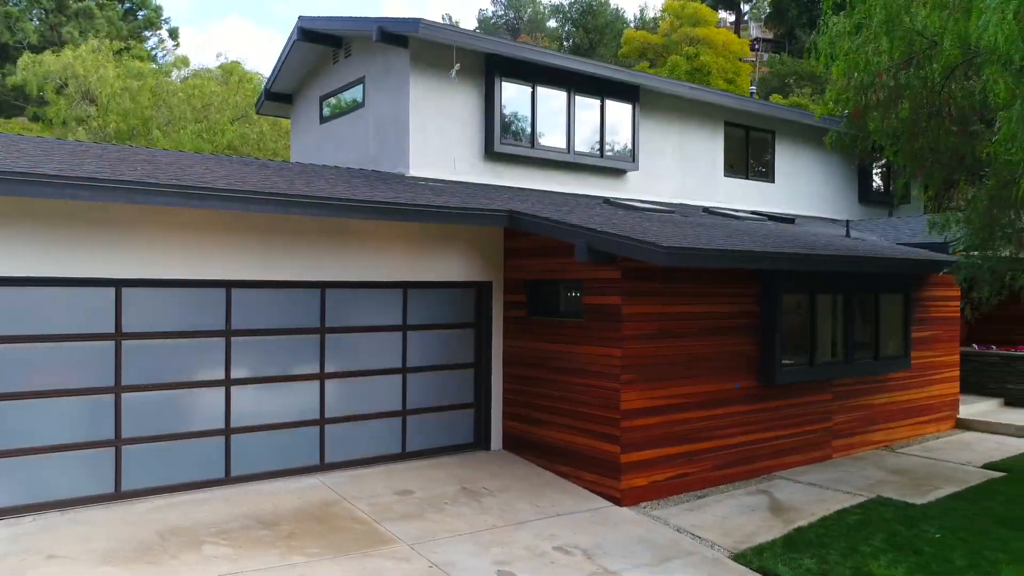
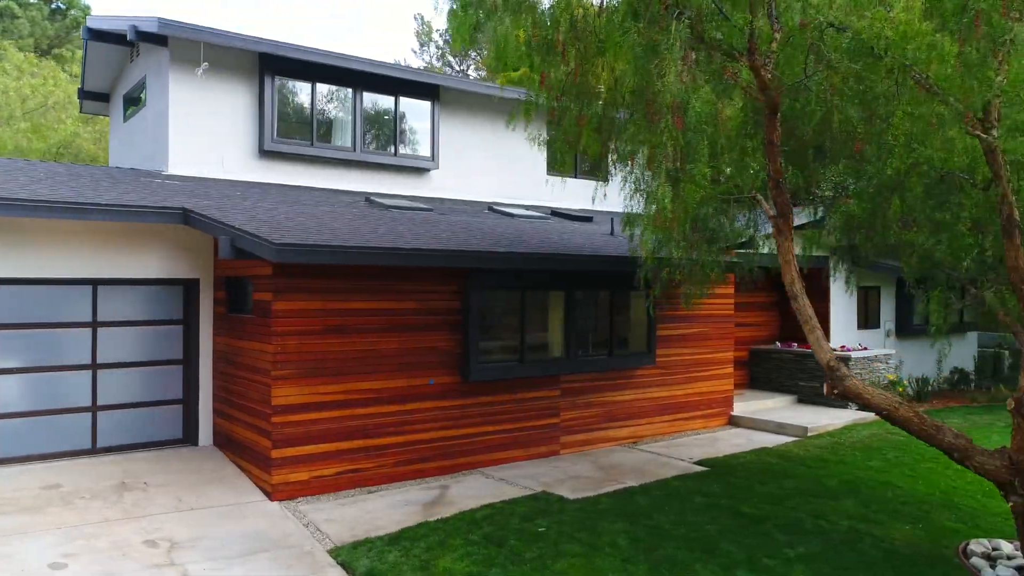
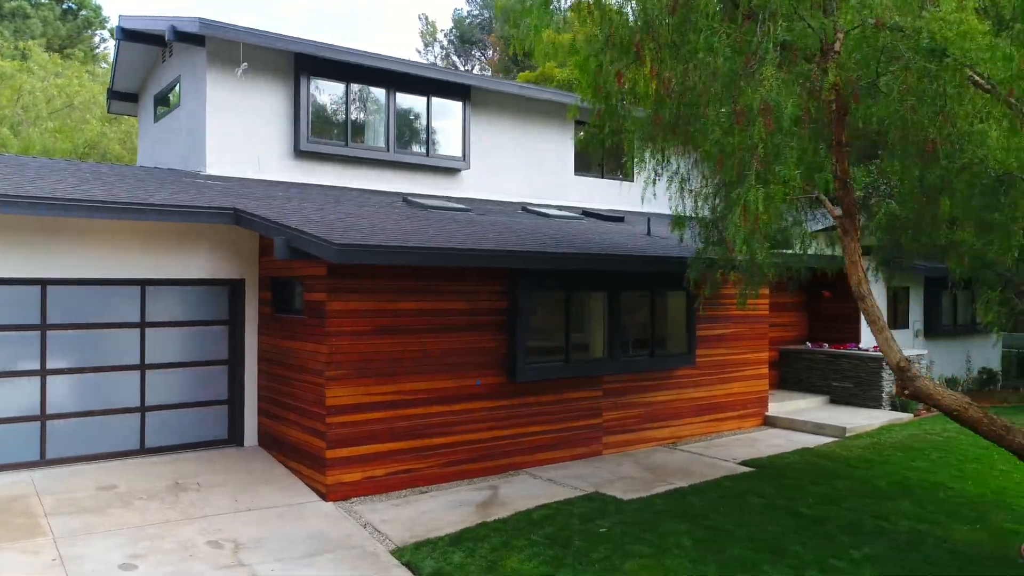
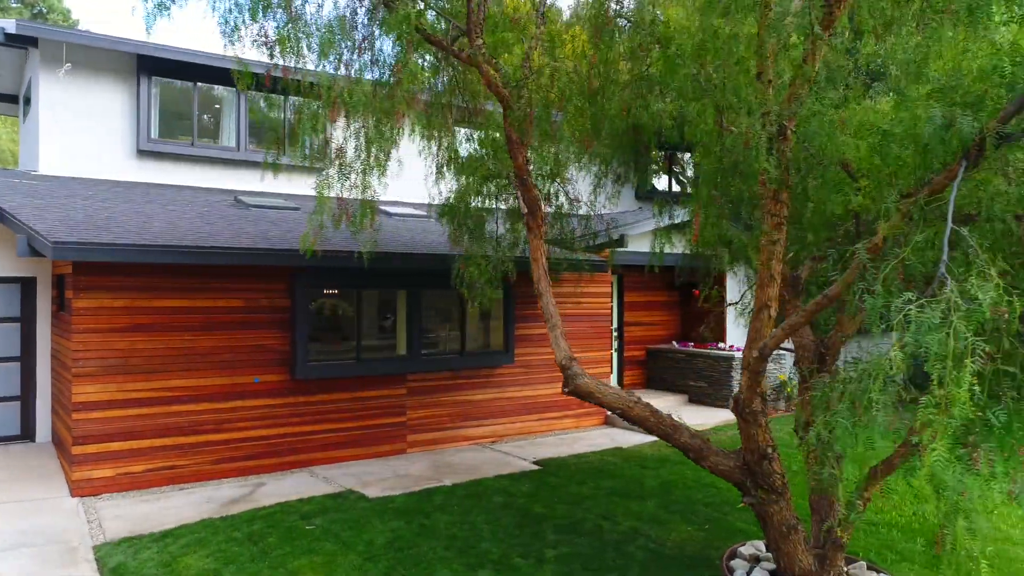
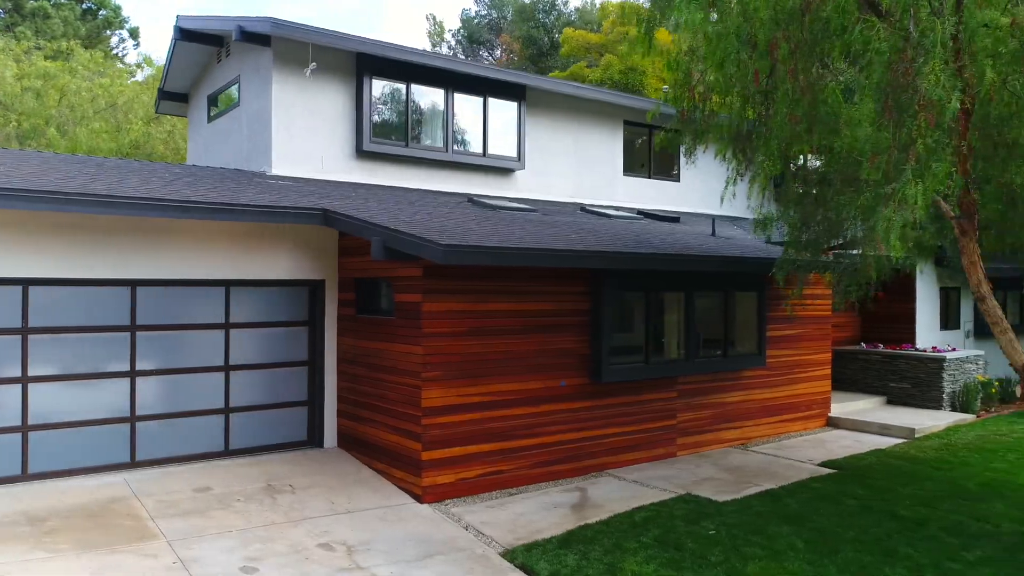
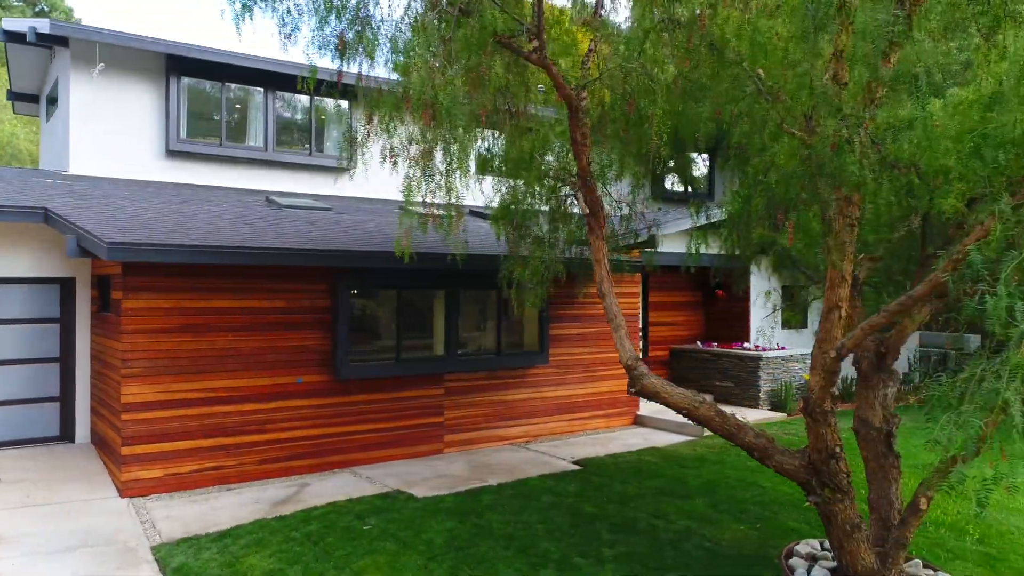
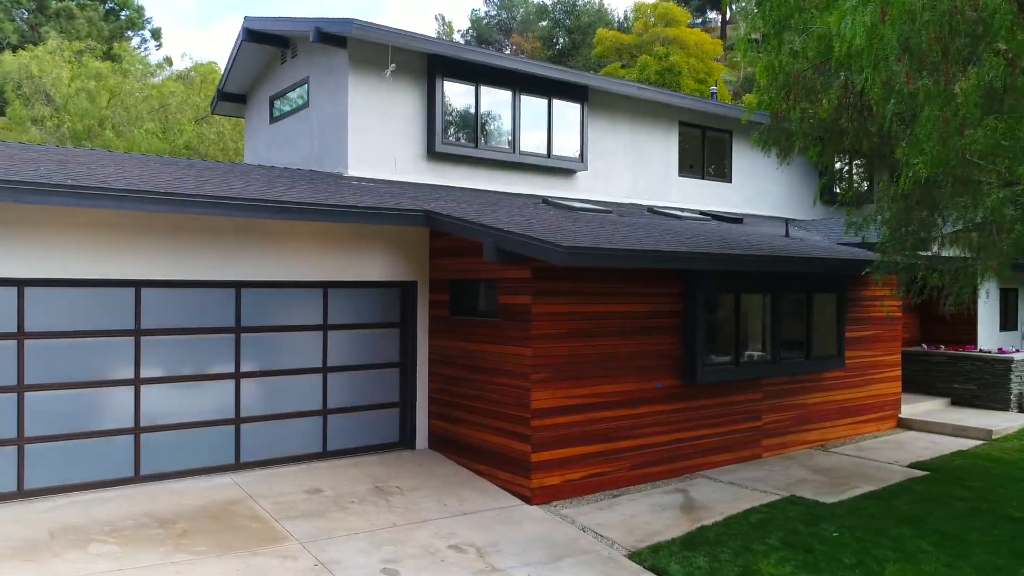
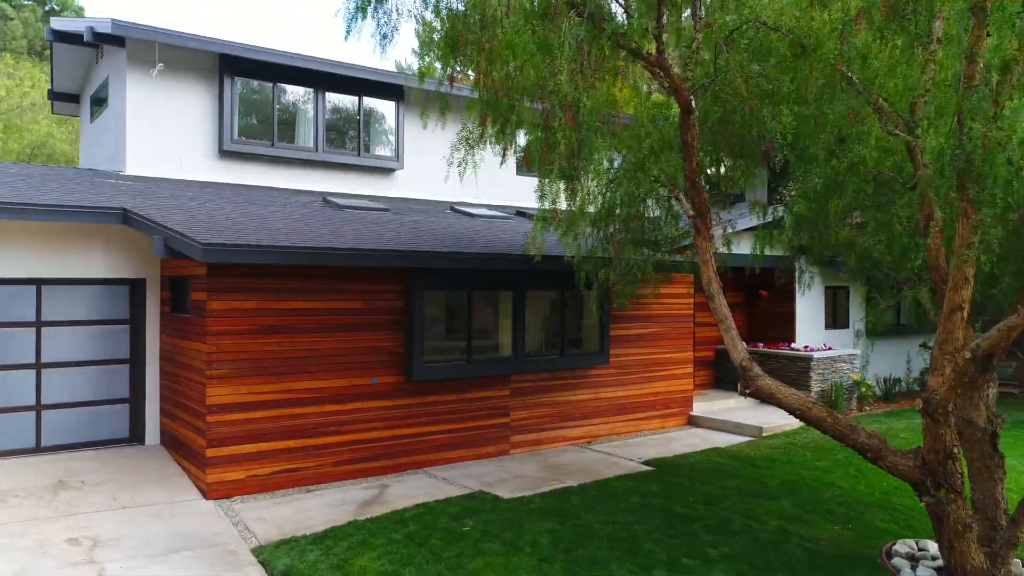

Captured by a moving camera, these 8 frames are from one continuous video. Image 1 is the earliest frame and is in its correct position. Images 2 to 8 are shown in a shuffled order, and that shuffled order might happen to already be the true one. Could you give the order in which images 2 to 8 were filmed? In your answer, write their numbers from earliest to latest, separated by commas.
7, 5, 3, 2, 8, 6, 4
